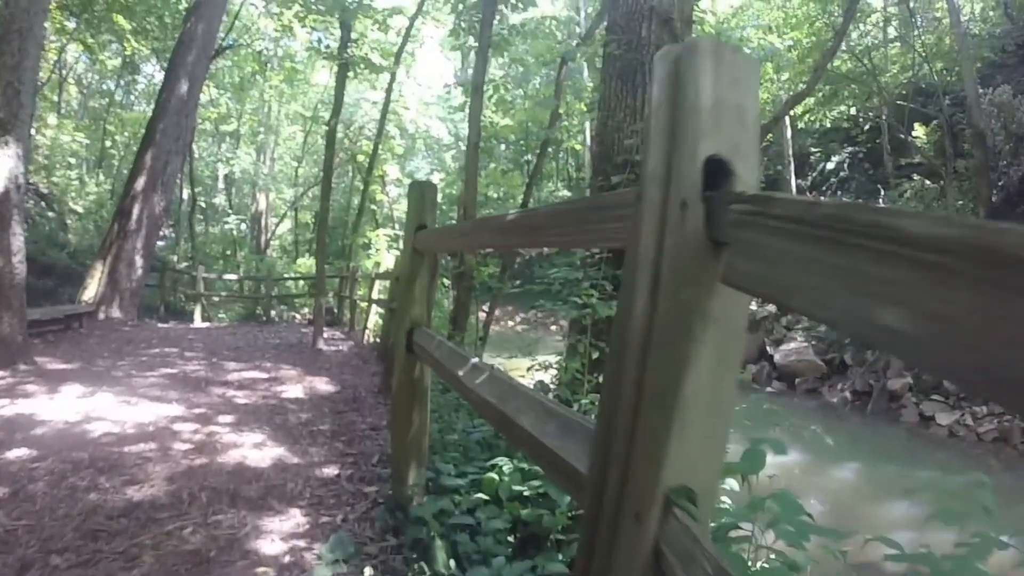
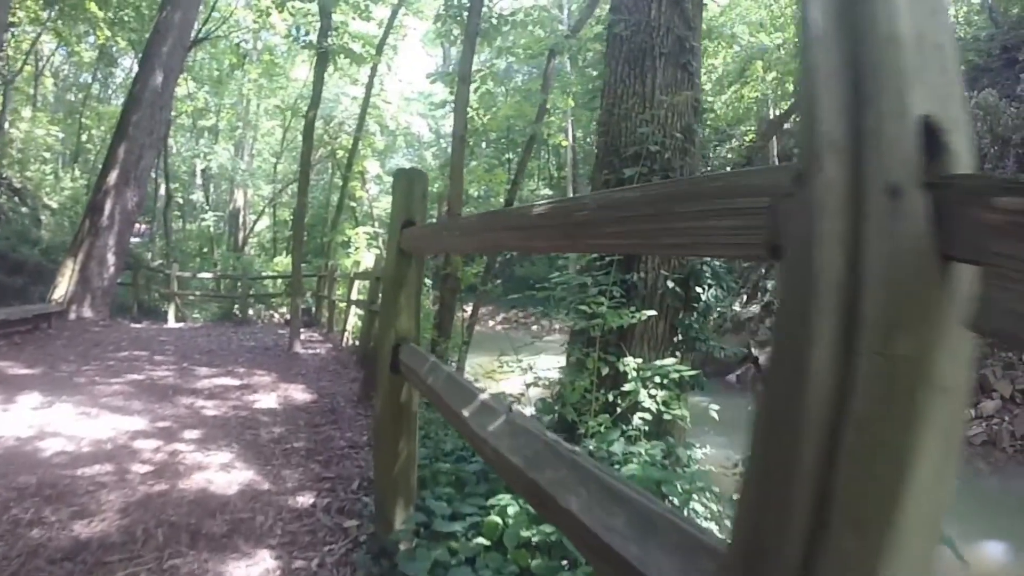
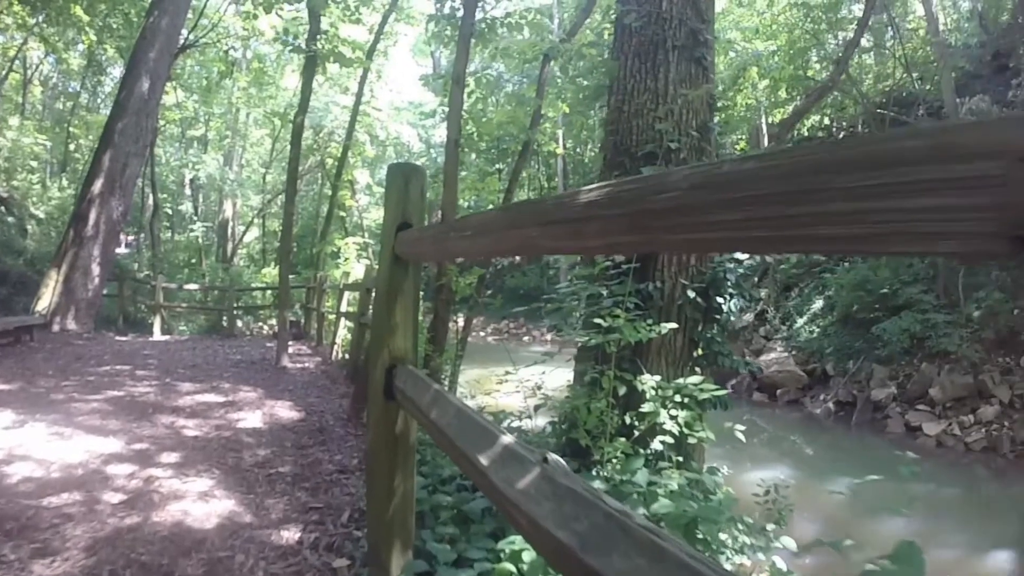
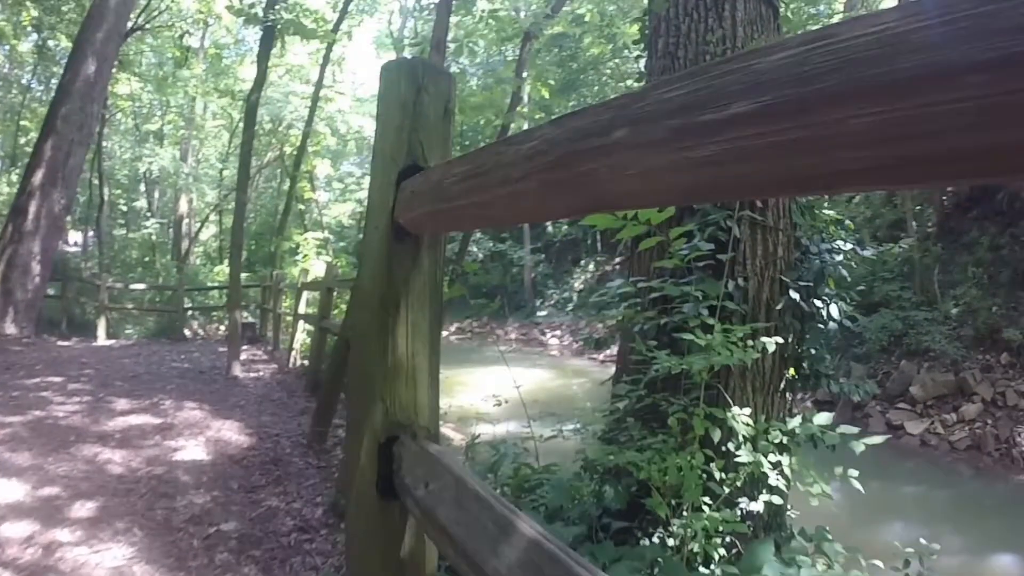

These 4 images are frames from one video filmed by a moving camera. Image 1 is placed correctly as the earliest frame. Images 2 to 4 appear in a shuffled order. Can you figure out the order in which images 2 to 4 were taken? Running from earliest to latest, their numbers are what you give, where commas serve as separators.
2, 3, 4
